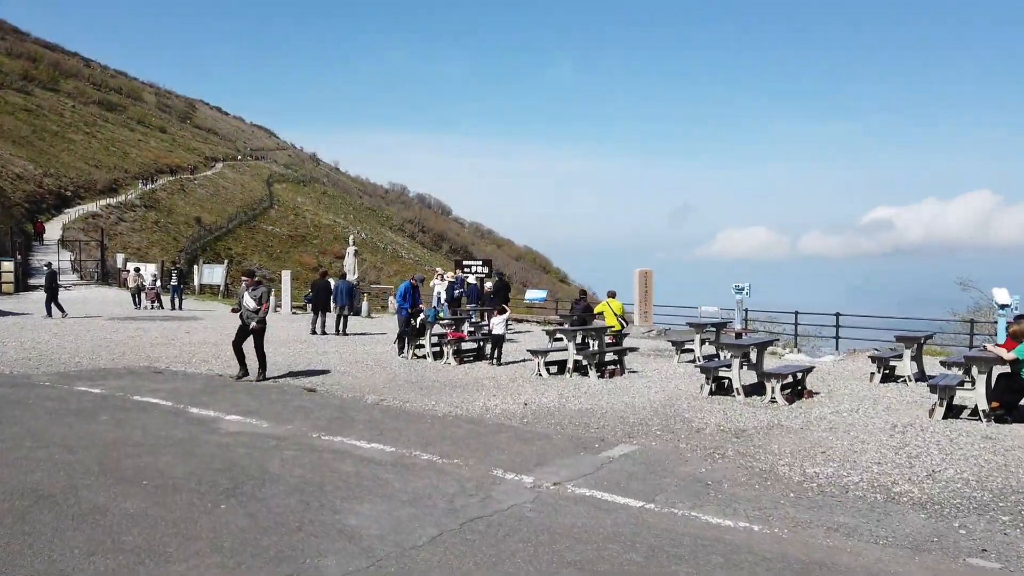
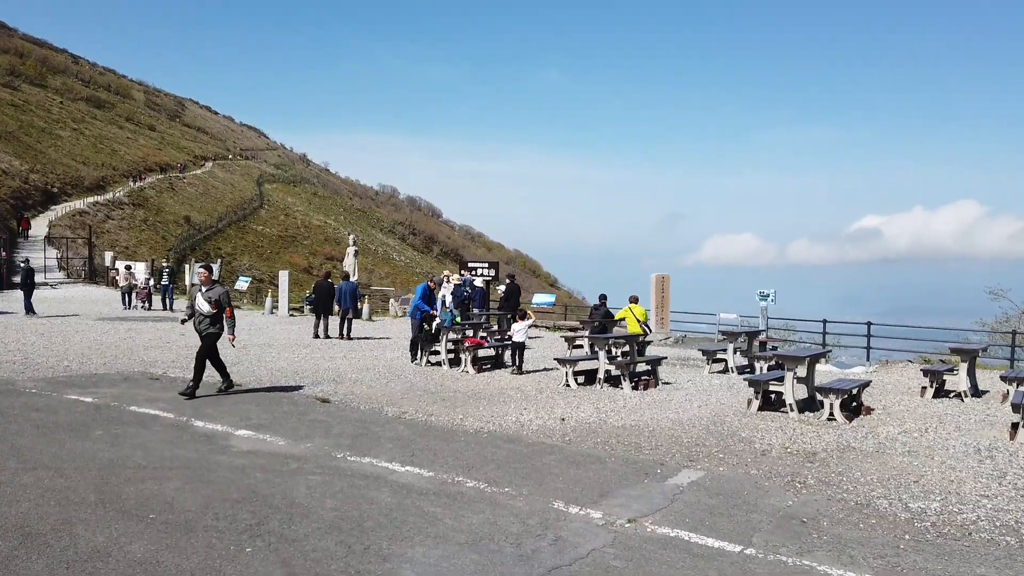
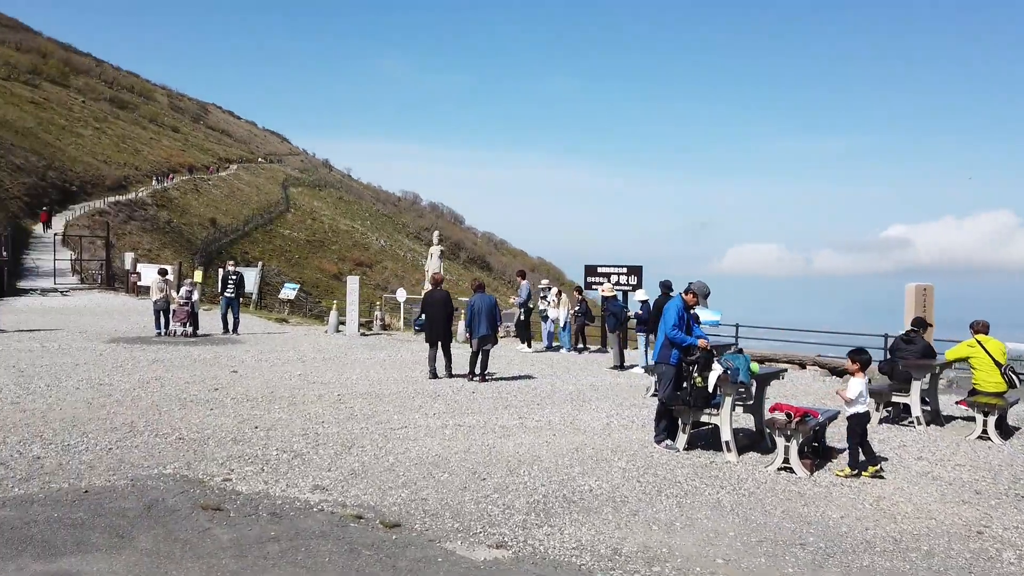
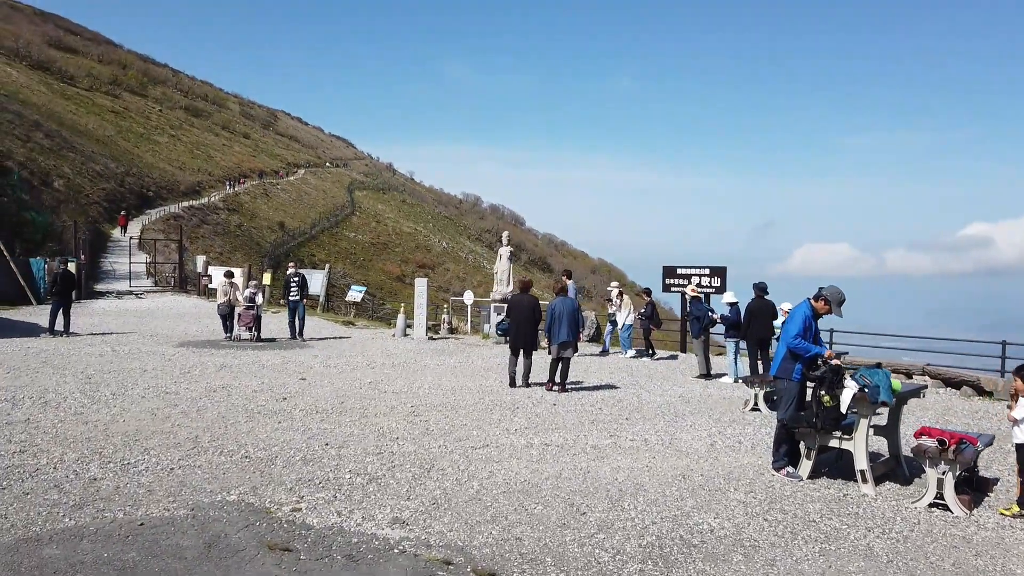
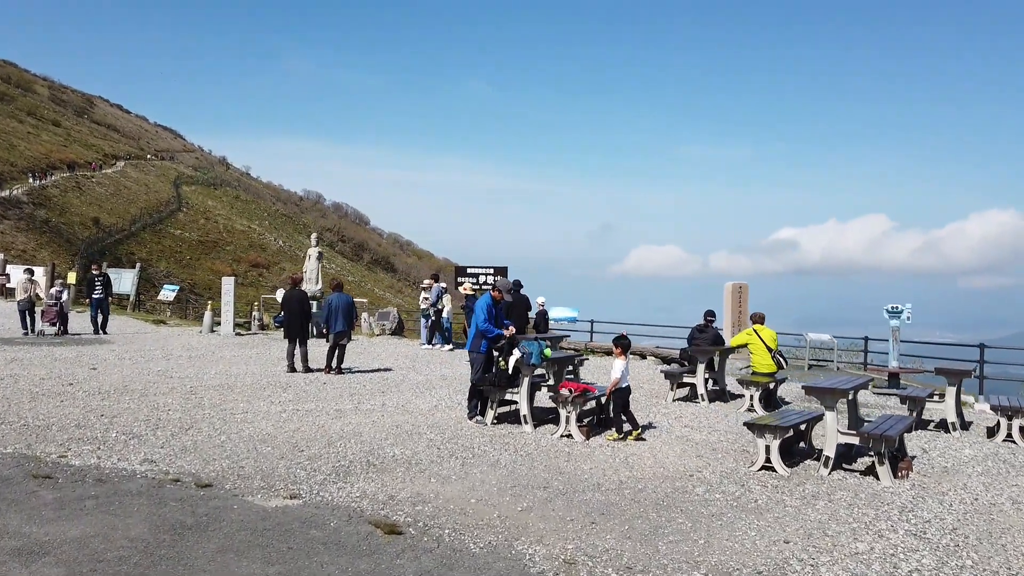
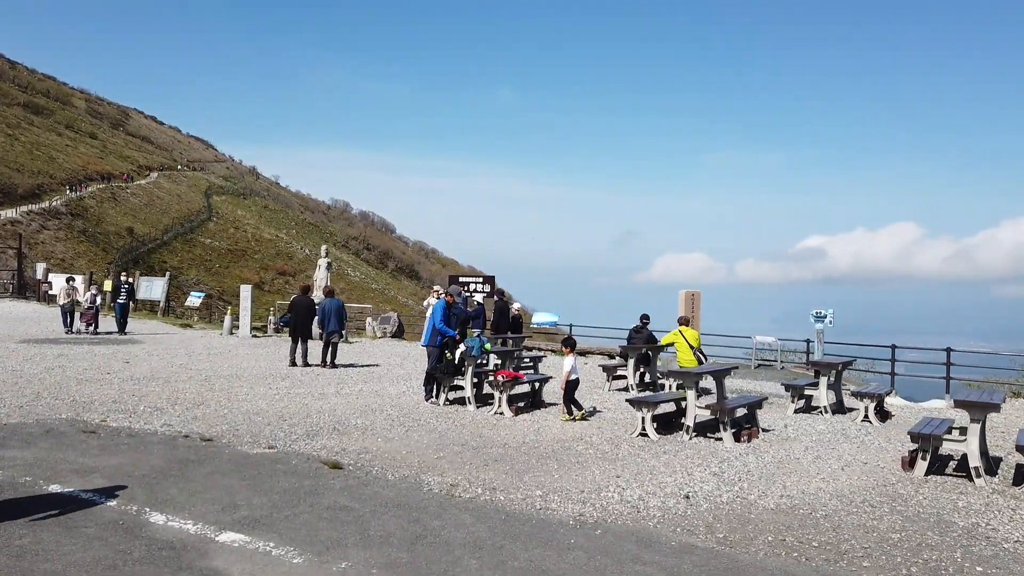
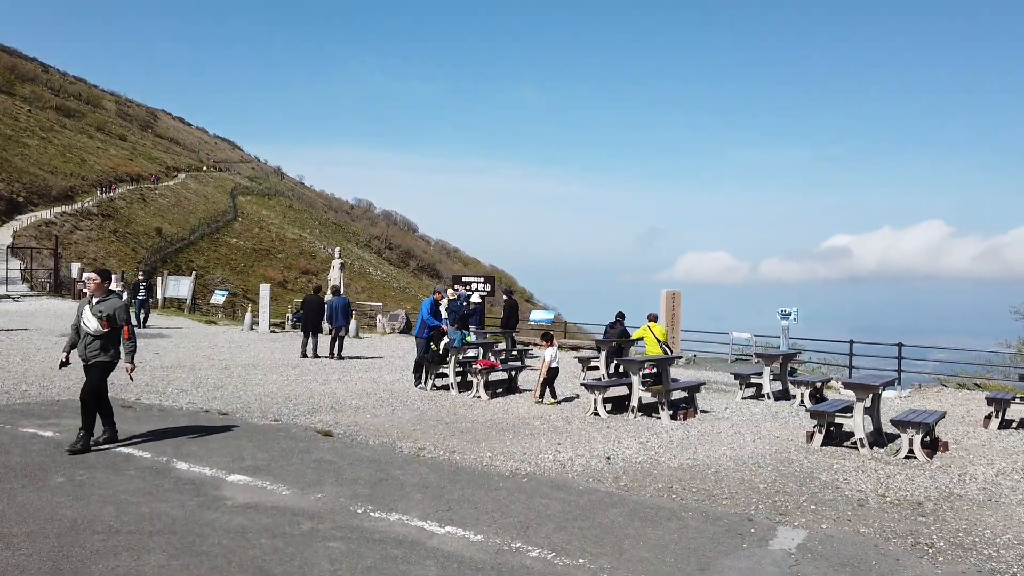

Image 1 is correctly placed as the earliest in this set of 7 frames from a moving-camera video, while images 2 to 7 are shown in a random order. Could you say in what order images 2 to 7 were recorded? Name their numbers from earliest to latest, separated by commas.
2, 7, 6, 5, 3, 4
